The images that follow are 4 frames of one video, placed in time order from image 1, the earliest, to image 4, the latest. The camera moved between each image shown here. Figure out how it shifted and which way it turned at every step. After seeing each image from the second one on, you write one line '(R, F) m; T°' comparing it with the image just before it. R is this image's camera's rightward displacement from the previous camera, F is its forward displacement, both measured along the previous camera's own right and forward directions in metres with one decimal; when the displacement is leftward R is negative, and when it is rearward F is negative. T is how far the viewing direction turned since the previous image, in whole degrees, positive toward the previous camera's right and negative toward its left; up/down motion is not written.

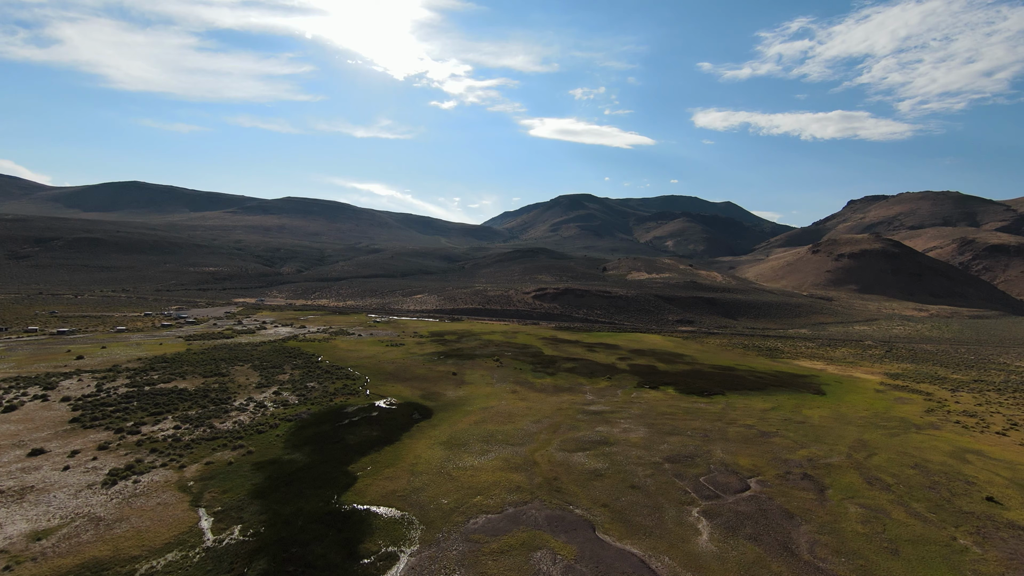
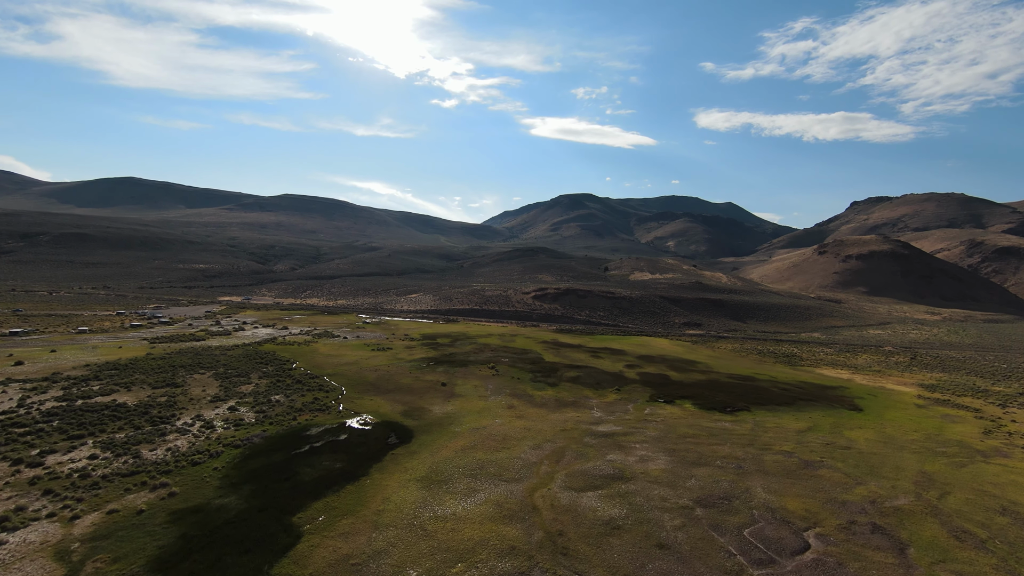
(+0.2, +4.6) m; 0°
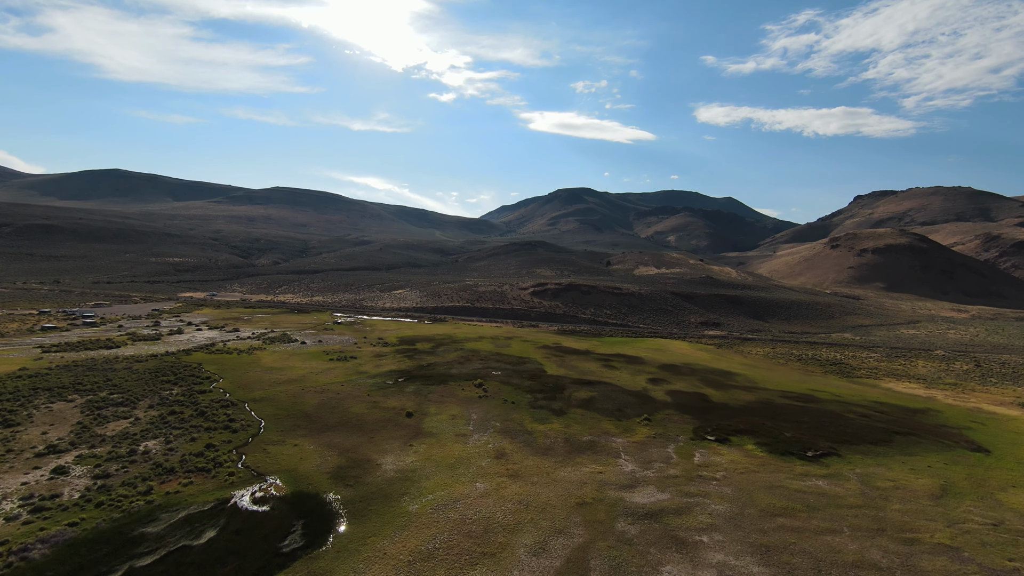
(+0.3, +9.9) m; 0°
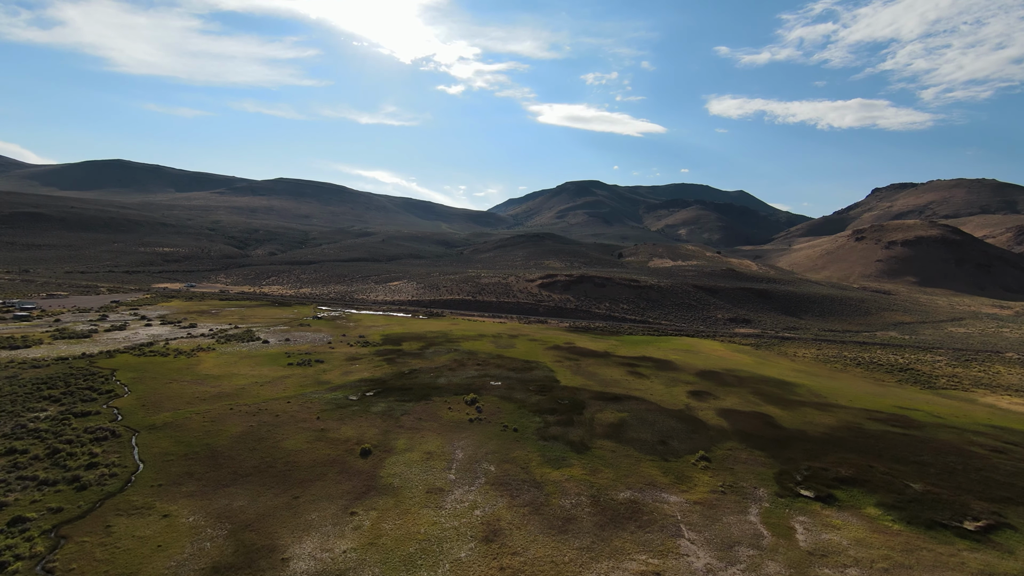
(+0.2, +8.1) m; -1°
